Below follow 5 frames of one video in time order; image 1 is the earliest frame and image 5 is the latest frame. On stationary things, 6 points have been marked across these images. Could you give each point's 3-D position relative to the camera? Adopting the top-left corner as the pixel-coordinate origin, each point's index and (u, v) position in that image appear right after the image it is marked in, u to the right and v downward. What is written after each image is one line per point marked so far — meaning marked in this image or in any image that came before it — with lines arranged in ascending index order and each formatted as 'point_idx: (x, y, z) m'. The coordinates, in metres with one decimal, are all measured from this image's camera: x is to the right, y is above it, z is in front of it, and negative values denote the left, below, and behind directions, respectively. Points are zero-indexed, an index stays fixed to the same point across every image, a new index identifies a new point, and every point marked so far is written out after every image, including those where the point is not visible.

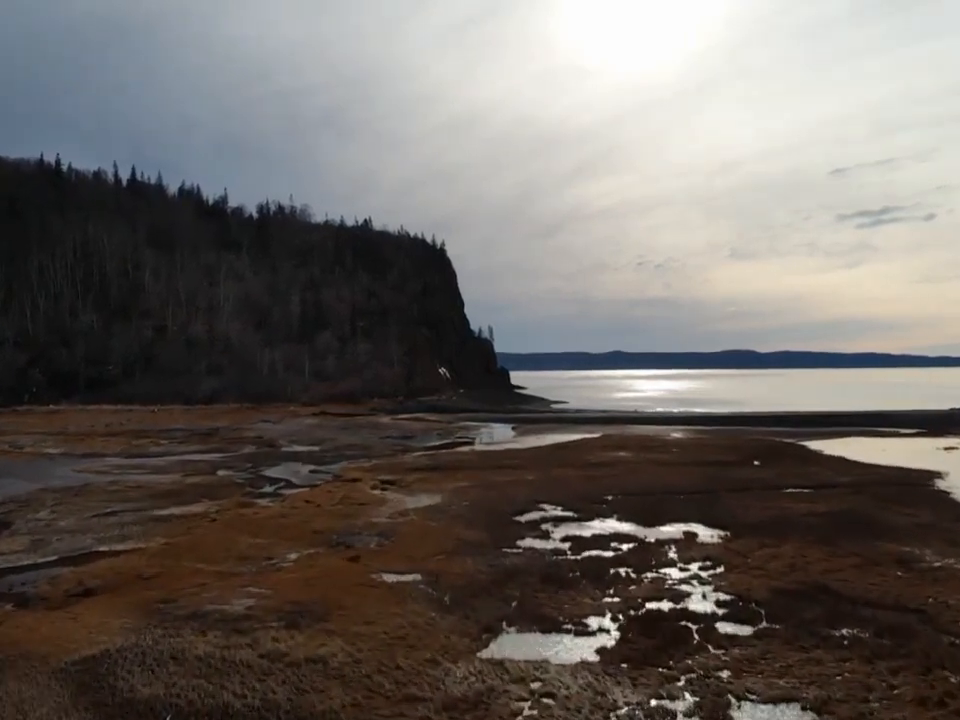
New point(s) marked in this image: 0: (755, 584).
0: (+5.0, -4.2, +13.8) m
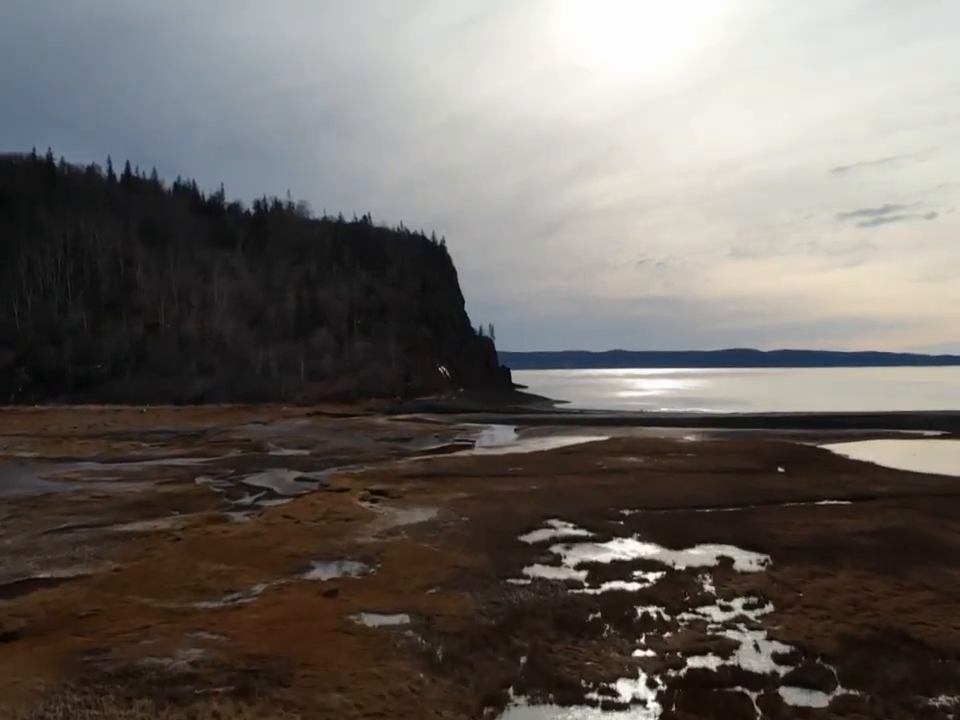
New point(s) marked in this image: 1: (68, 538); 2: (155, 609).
0: (+5.0, -4.1, +11.3) m
1: (-10.5, -4.5, +19.4) m
2: (-5.6, -4.3, +13.1) m
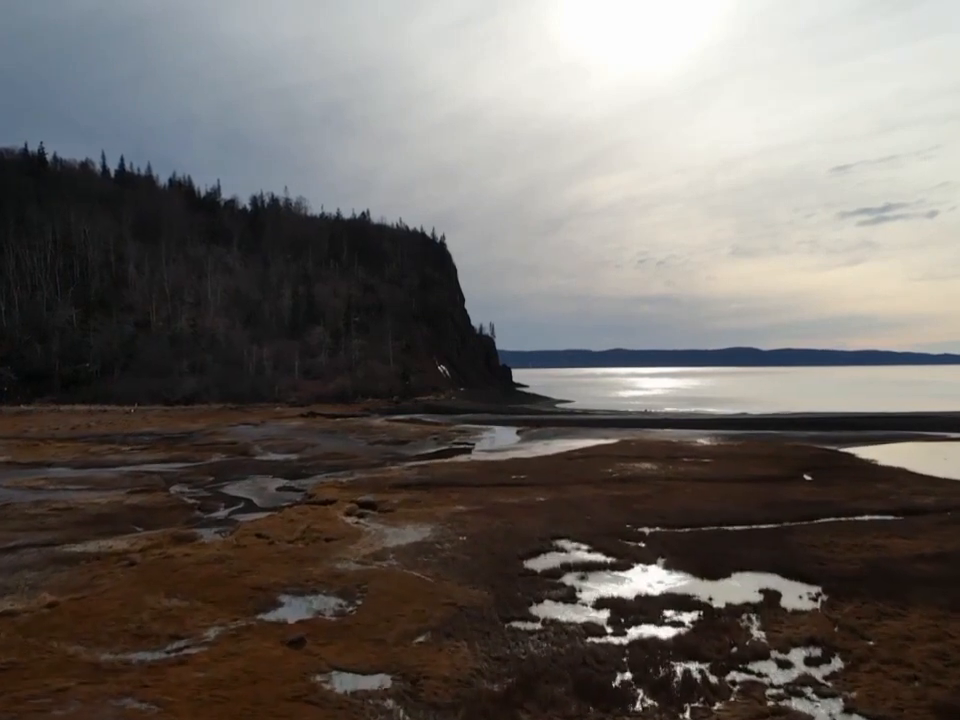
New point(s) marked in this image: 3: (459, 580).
0: (+5.0, -4.0, +8.9) m
1: (-10.5, -4.5, +17.0) m
2: (-5.6, -4.3, +10.7) m
3: (-0.4, -4.0, +13.7) m
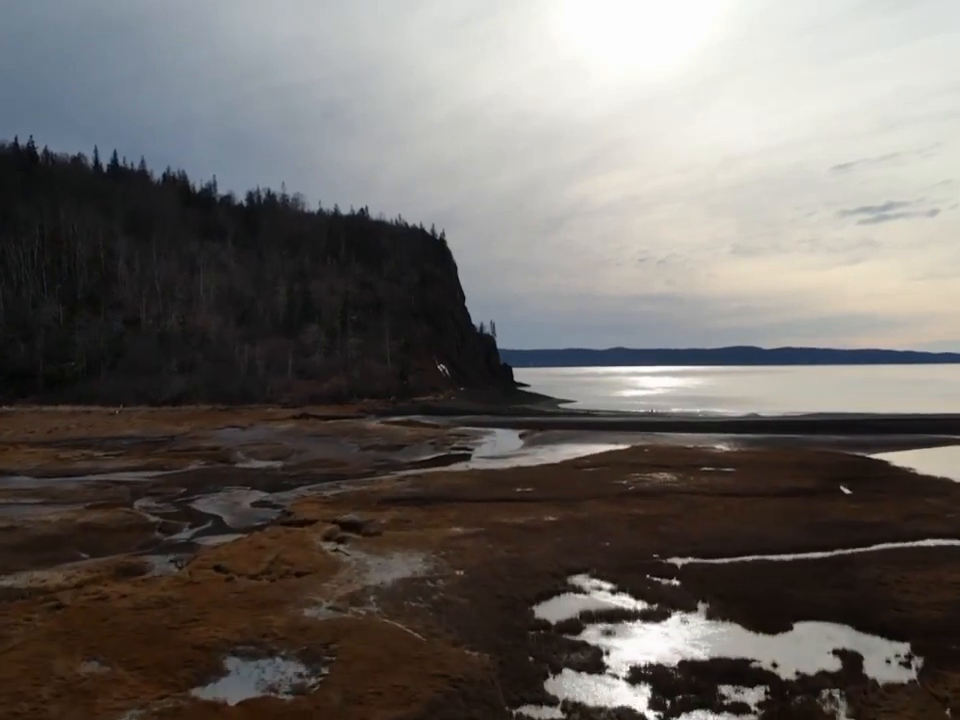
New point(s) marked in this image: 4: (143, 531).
0: (+5.0, -4.1, +6.0) m
1: (-10.5, -4.5, +14.2) m
2: (-5.6, -4.3, +7.9) m
3: (-0.4, -4.0, +10.9) m
4: (-8.9, -4.4, +19.9) m
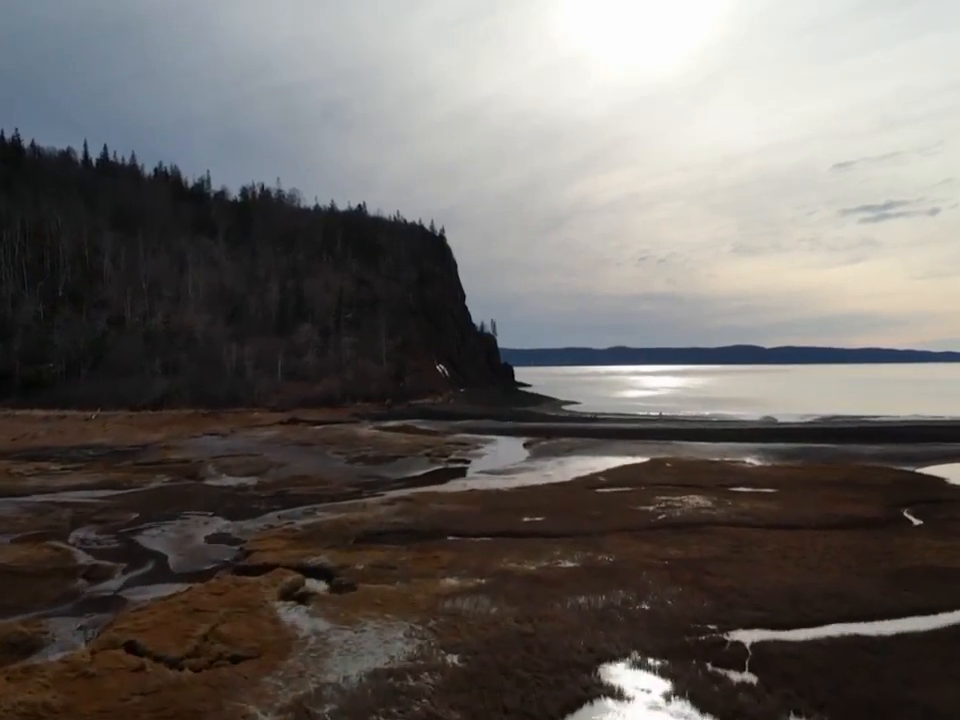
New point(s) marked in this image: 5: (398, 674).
0: (+5.0, -4.2, +2.3) m
1: (-10.5, -4.6, +10.4) m
2: (-5.6, -4.4, +4.1) m
3: (-0.4, -4.1, +7.2) m
4: (-8.8, -4.6, +16.2) m
5: (-1.1, -4.1, +10.1) m
